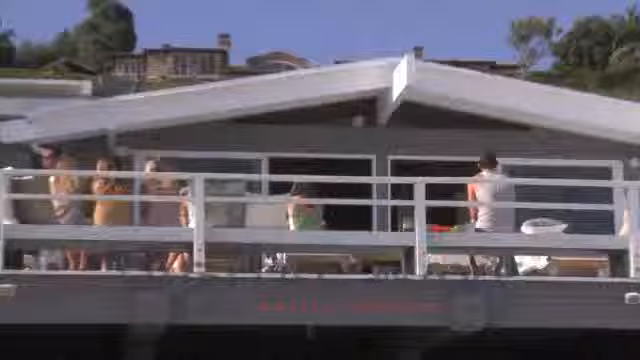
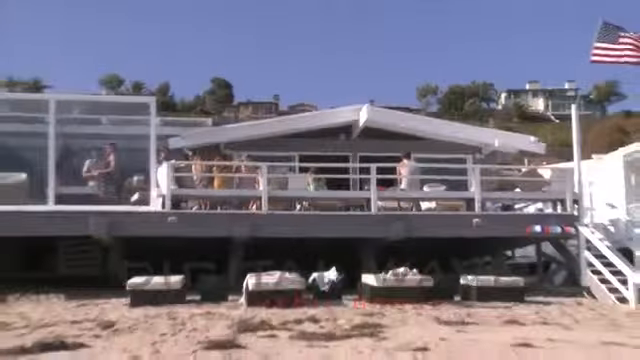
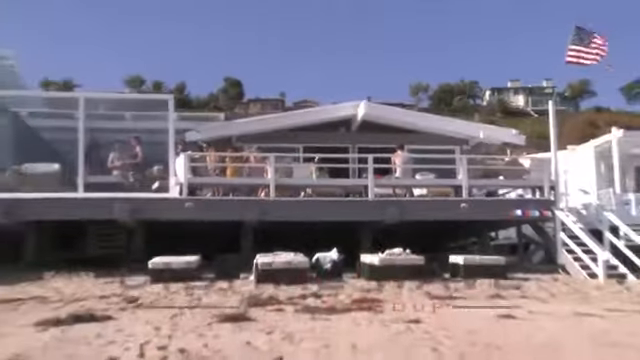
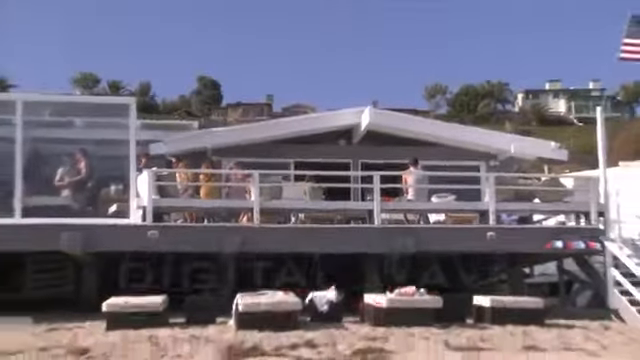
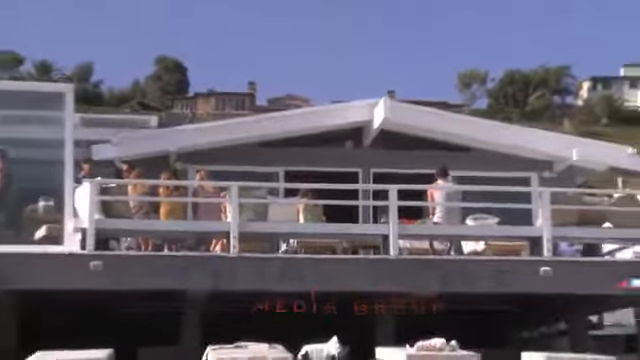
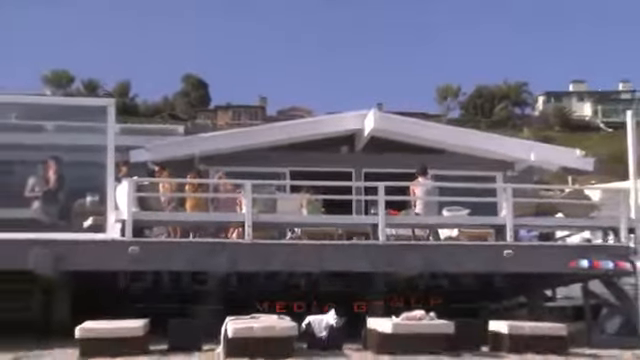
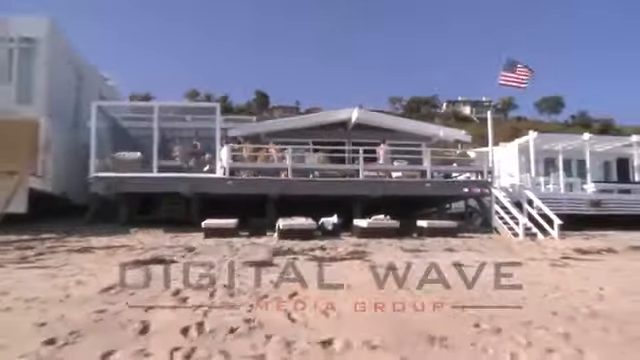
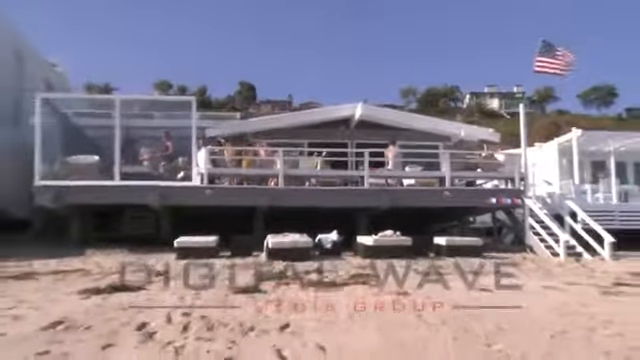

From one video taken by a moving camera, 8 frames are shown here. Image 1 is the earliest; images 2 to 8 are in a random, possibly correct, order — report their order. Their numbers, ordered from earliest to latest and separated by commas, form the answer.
5, 6, 4, 2, 3, 8, 7
